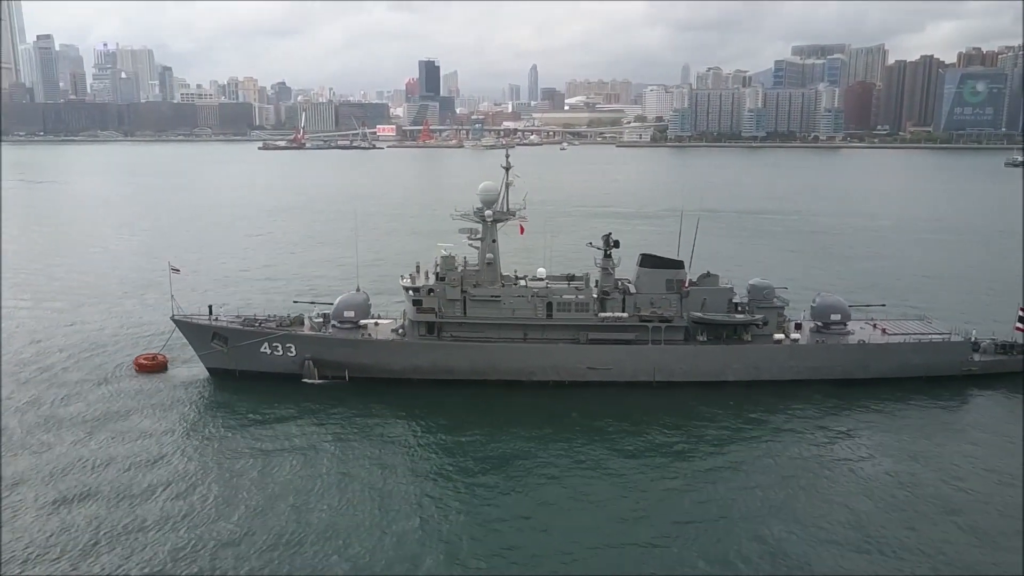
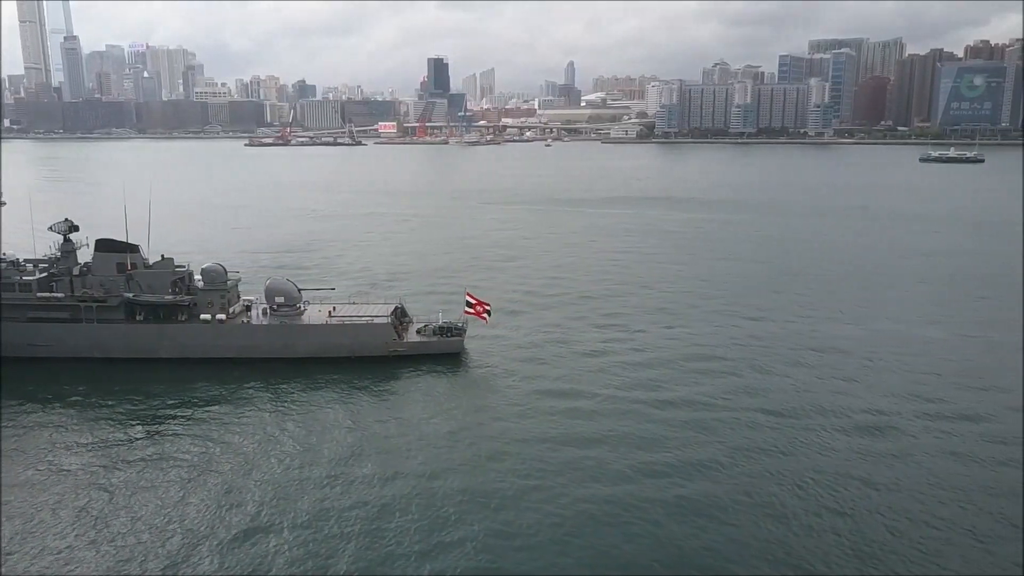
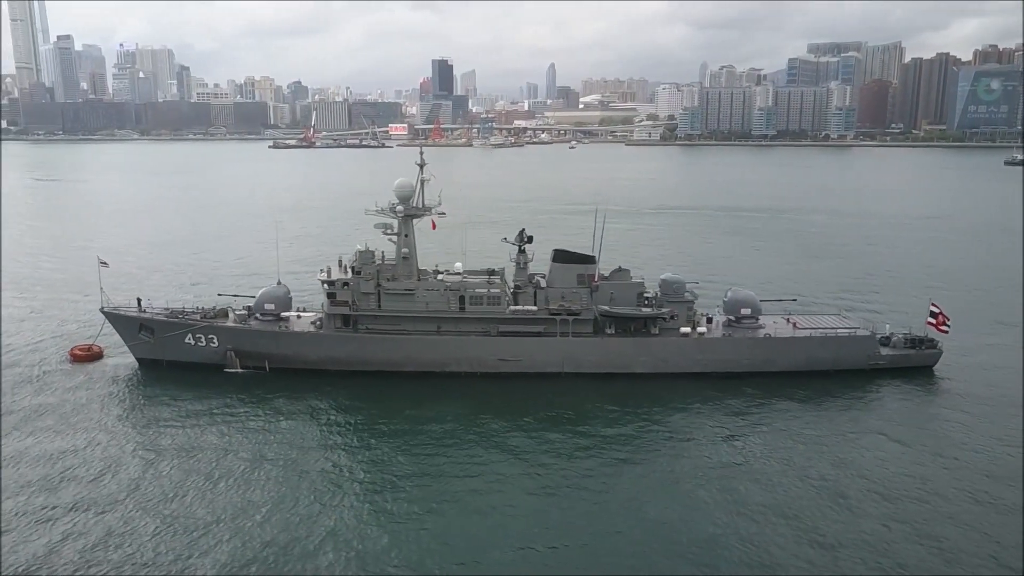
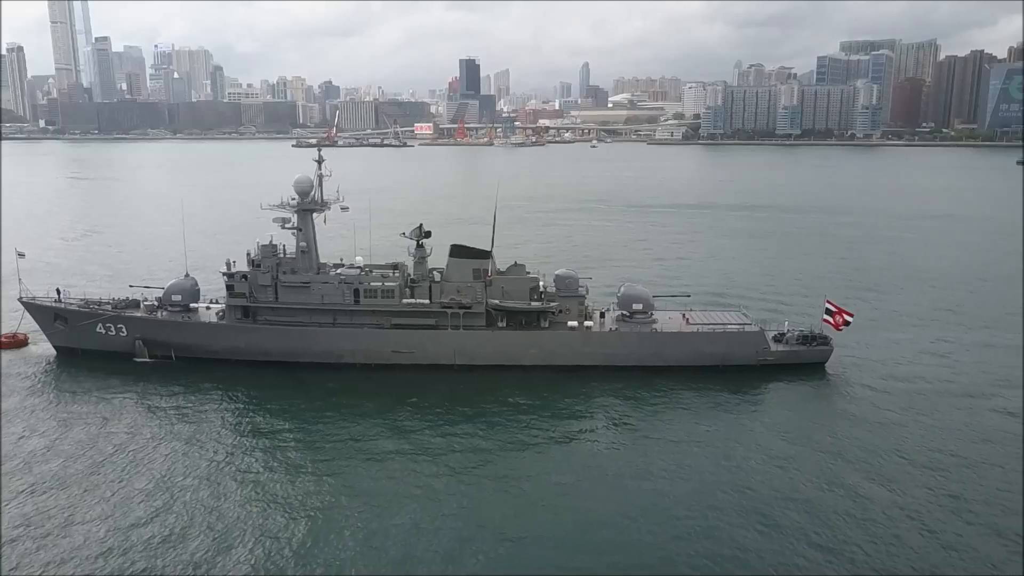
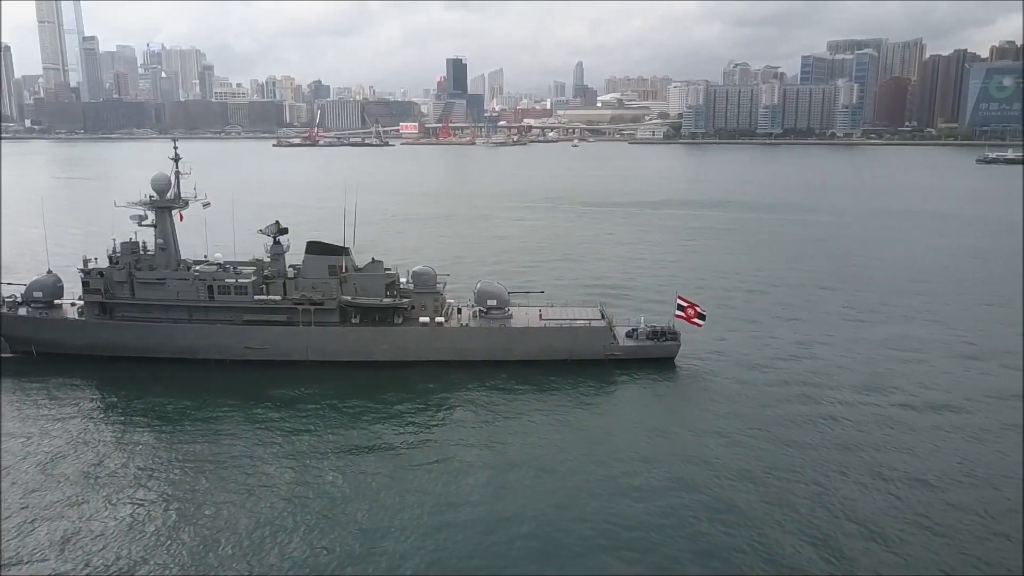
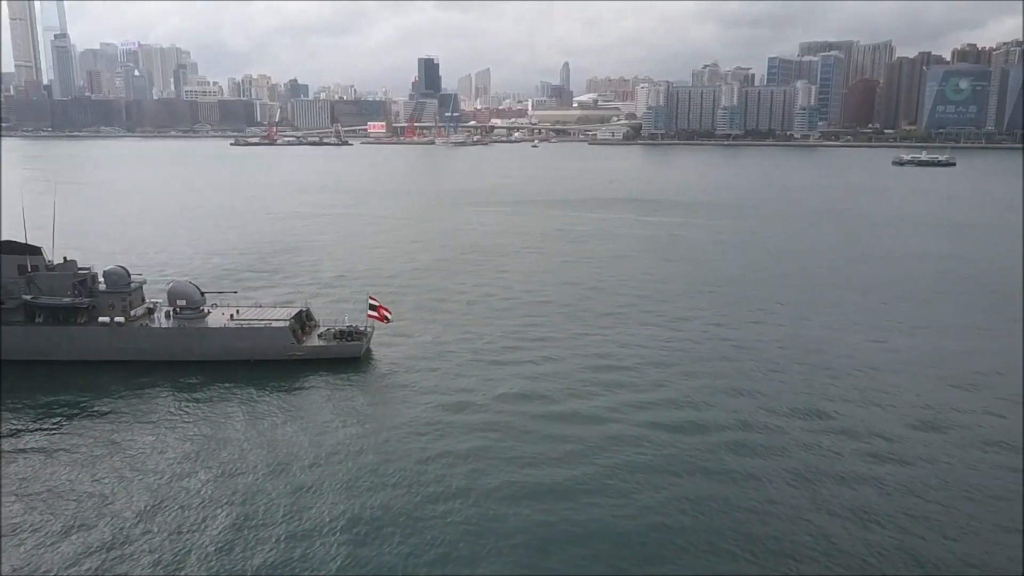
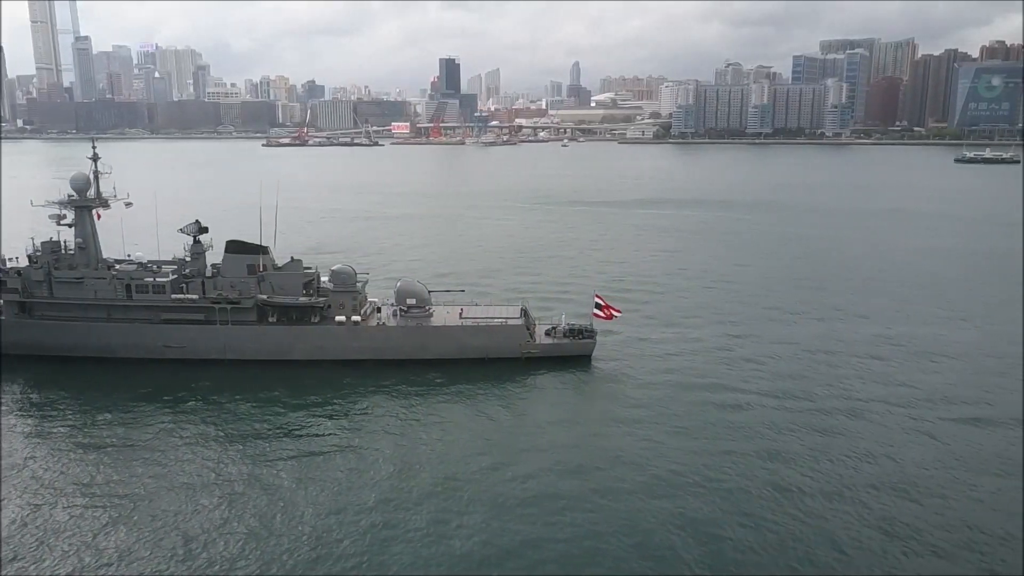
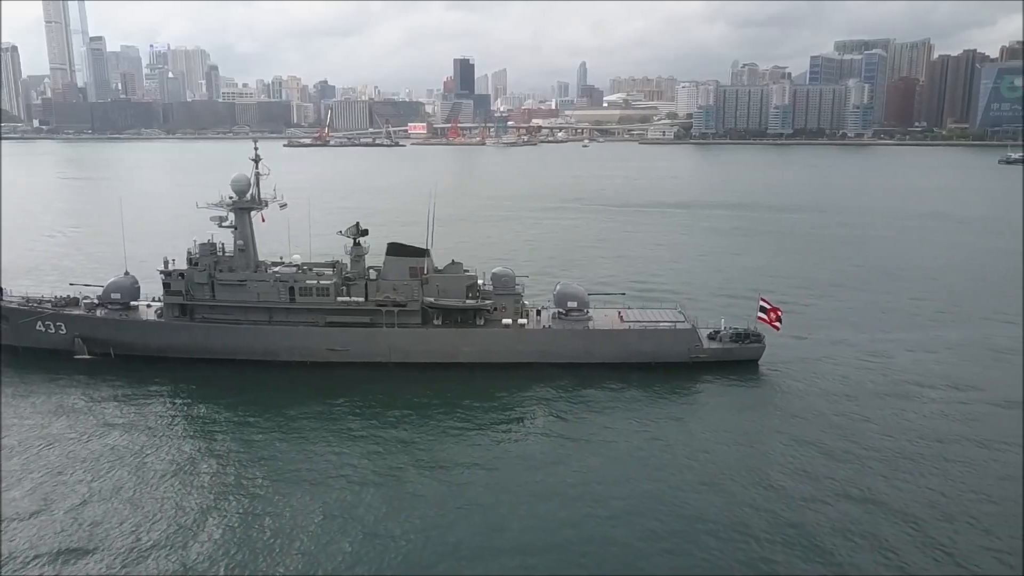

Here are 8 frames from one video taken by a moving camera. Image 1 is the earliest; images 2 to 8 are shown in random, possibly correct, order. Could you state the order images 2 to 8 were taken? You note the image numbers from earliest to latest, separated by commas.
3, 4, 8, 5, 7, 2, 6
